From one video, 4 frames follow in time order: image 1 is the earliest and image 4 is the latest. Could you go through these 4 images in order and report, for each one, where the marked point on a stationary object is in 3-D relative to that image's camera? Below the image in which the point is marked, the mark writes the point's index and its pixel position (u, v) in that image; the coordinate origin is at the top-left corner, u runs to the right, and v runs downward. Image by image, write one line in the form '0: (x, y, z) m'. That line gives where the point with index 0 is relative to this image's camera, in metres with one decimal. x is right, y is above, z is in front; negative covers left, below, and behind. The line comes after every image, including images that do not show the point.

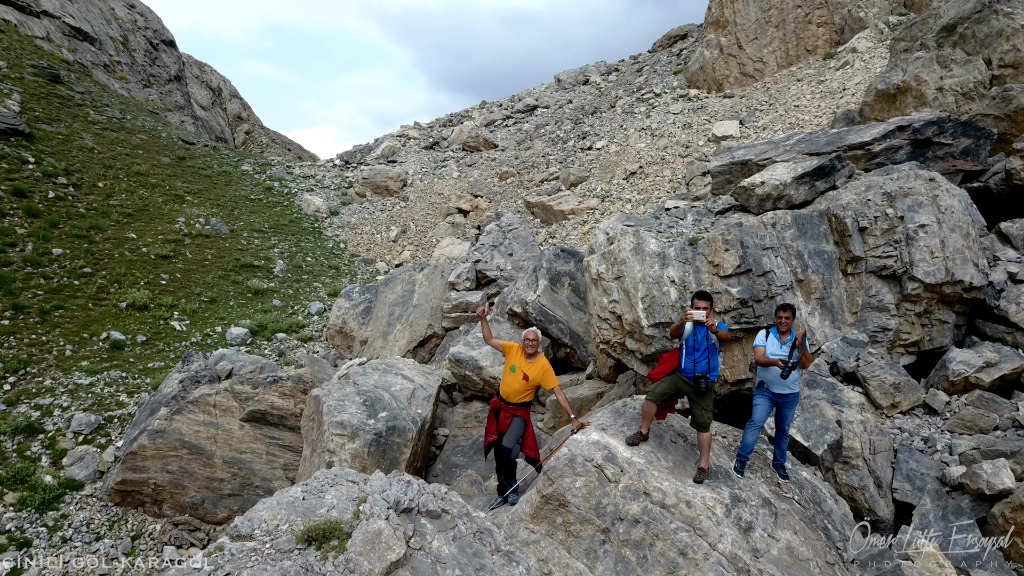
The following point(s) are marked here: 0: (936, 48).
0: (+6.7, +3.8, +12.8) m
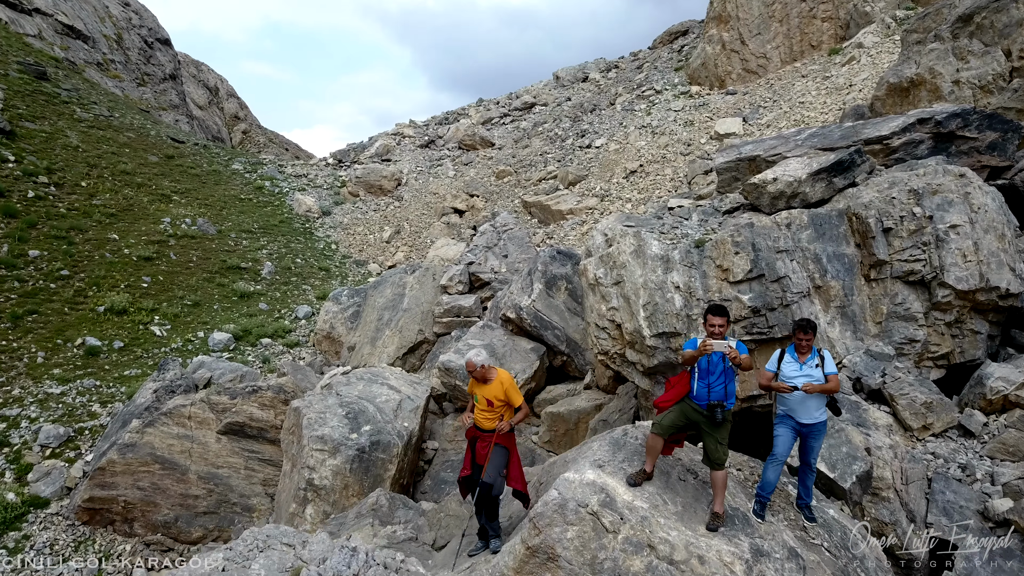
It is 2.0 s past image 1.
0: (+6.6, +3.7, +12.2) m
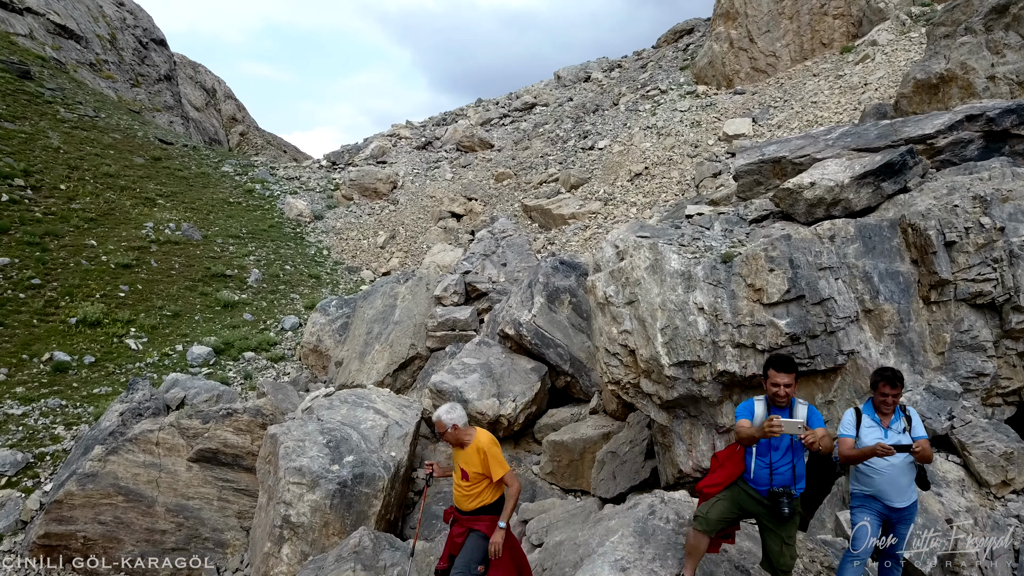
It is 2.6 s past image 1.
0: (+6.6, +3.6, +11.3) m
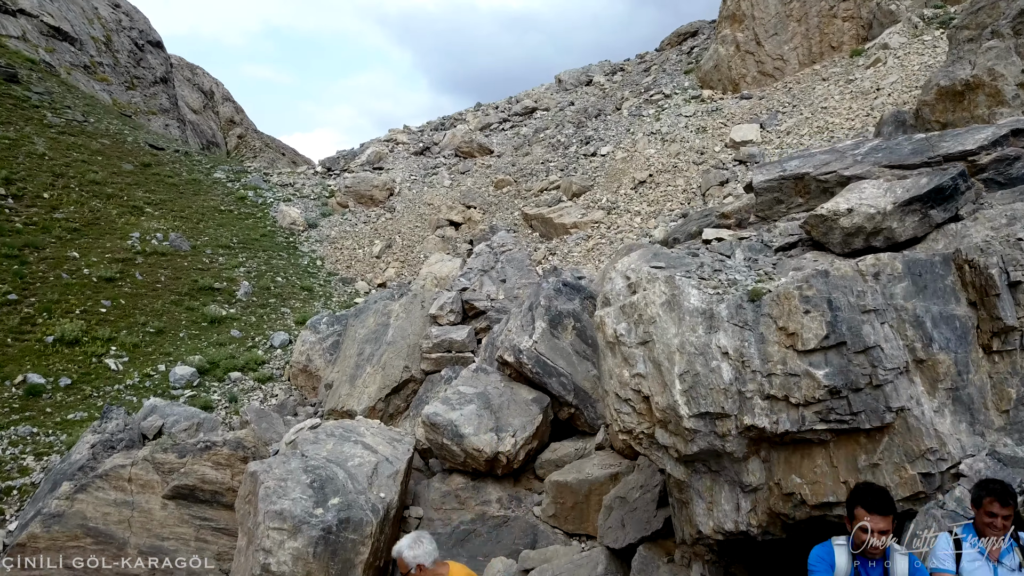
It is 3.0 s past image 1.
0: (+6.6, +3.3, +10.7) m
